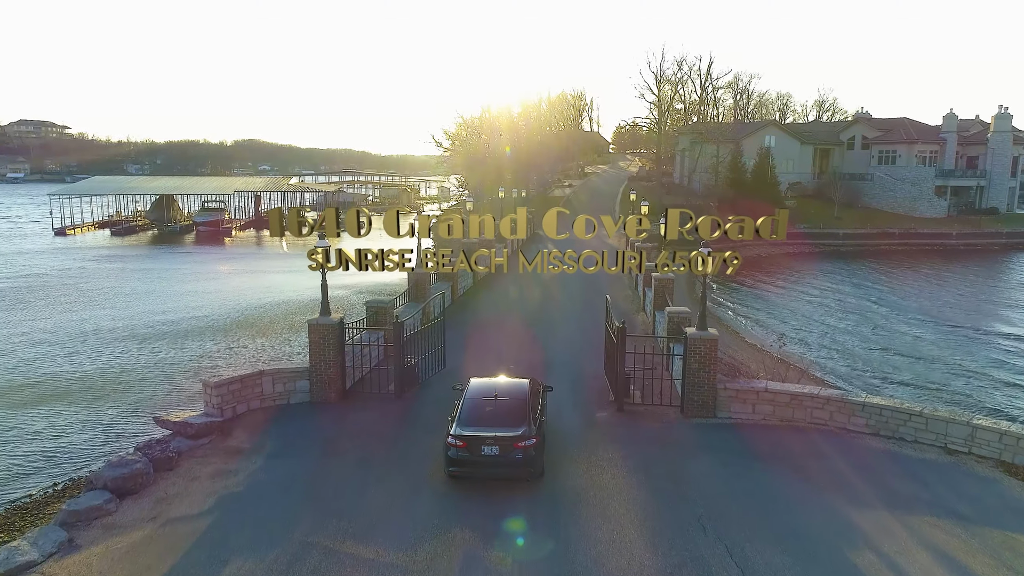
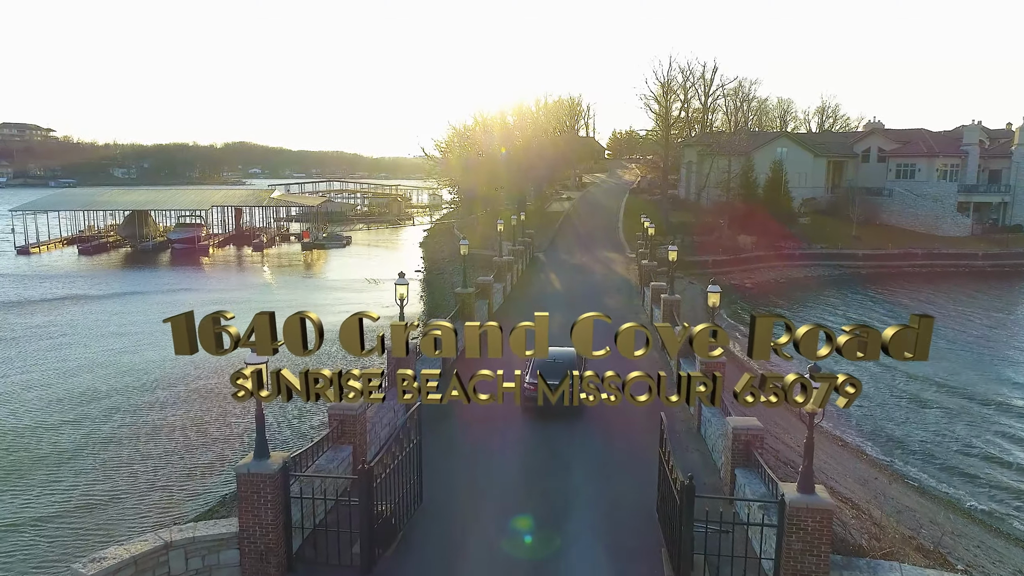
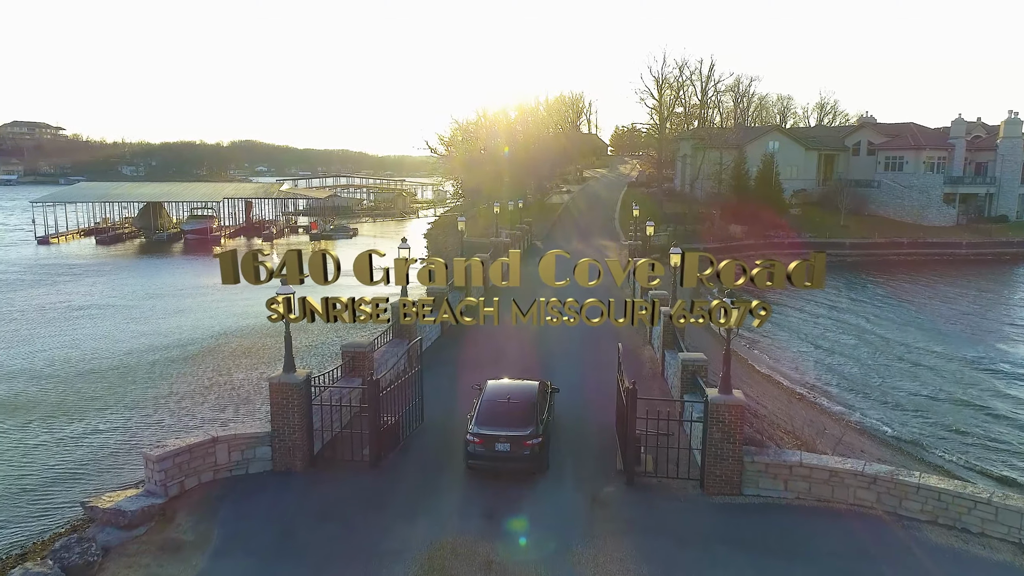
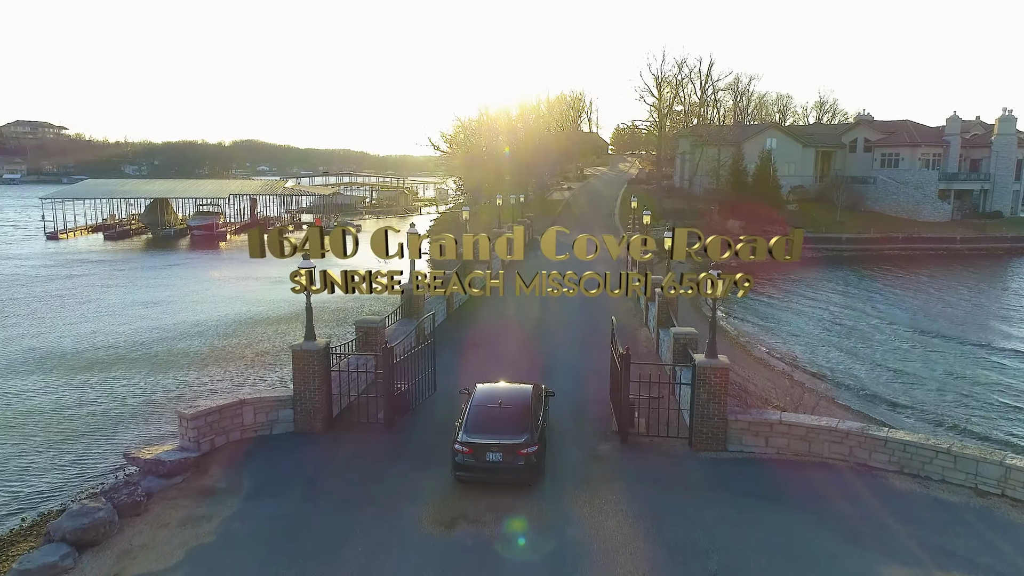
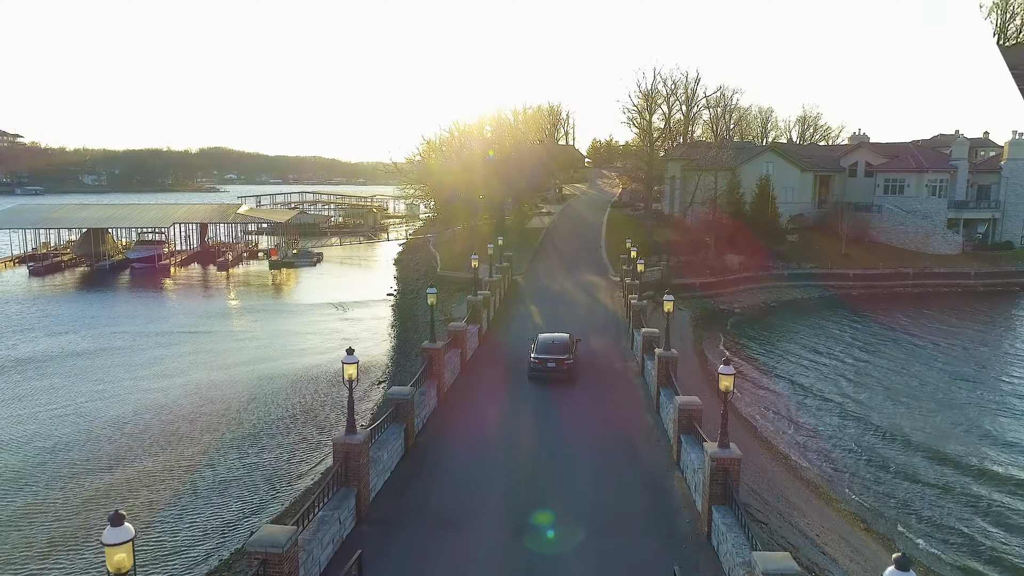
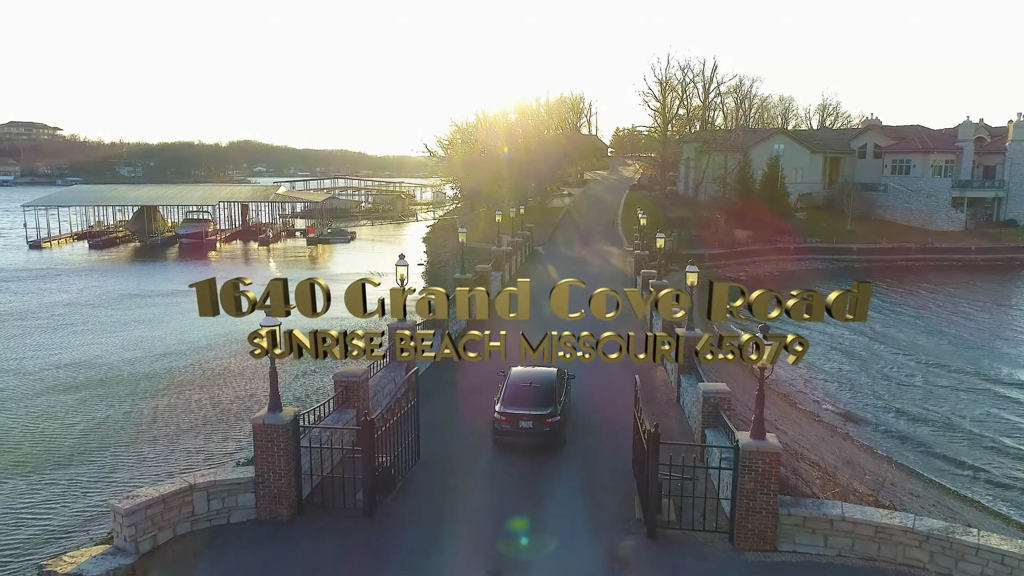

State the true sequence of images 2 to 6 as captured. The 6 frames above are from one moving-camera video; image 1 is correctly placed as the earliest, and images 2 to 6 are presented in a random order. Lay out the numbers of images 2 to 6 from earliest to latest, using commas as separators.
4, 3, 6, 2, 5
